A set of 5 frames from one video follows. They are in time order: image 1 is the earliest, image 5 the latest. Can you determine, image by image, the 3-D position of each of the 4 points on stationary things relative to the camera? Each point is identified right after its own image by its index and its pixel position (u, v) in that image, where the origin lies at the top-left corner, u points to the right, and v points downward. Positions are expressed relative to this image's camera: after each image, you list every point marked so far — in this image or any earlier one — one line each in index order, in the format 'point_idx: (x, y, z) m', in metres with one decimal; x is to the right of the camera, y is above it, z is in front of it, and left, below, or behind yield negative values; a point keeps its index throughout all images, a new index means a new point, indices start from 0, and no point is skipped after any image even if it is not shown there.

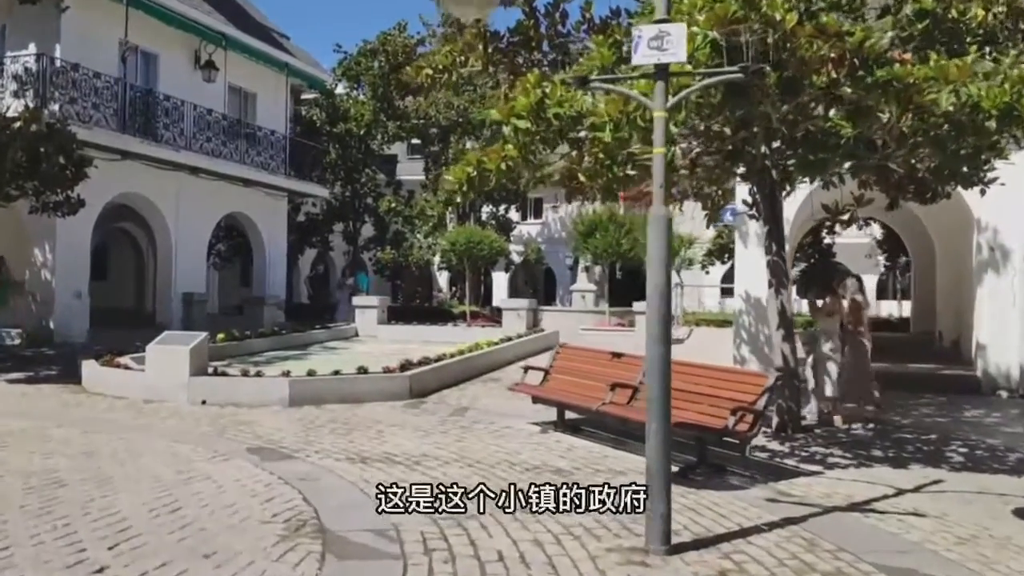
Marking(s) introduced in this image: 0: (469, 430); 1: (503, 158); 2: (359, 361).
0: (-0.5, -1.6, +10.1) m
1: (-0.1, +1.4, +9.7) m
2: (-2.7, -1.3, +15.8) m
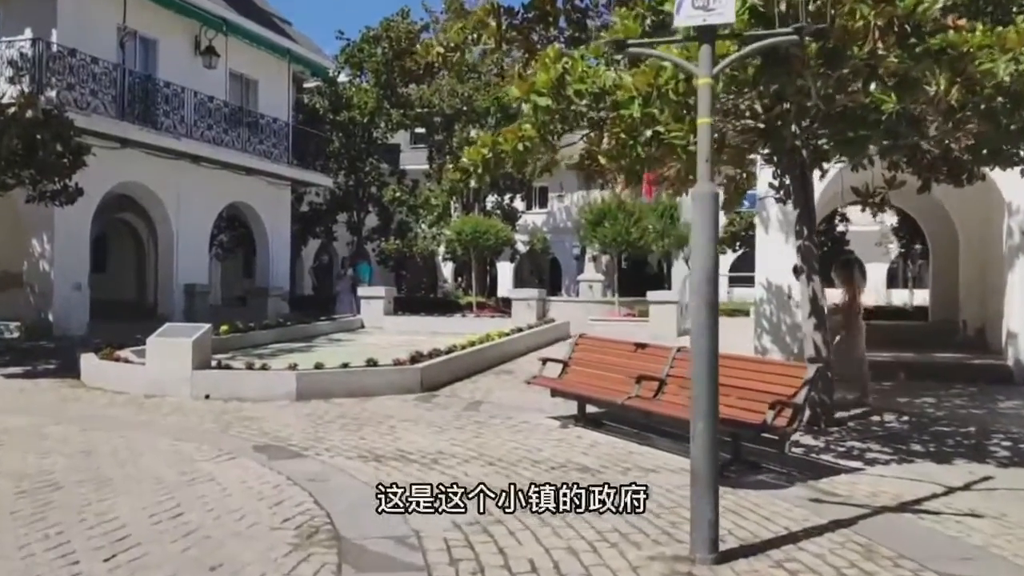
0: (-0.3, -1.4, +9.6) m
1: (+0.1, +1.5, +9.2) m
2: (-2.4, -1.1, +15.4) m
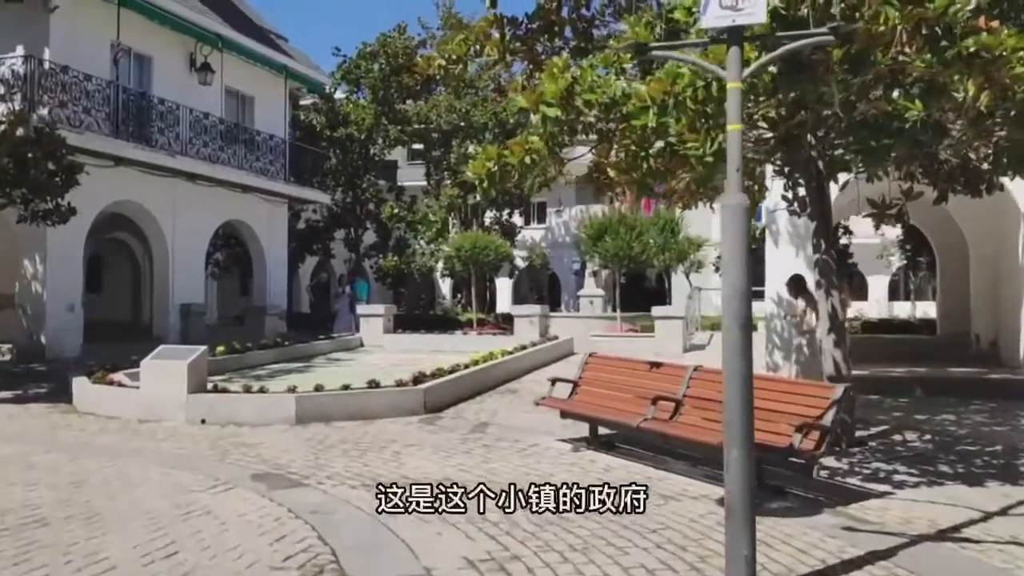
0: (-0.2, -1.6, +9.2) m
1: (+0.2, +1.4, +8.9) m
2: (-2.4, -1.4, +15.0) m
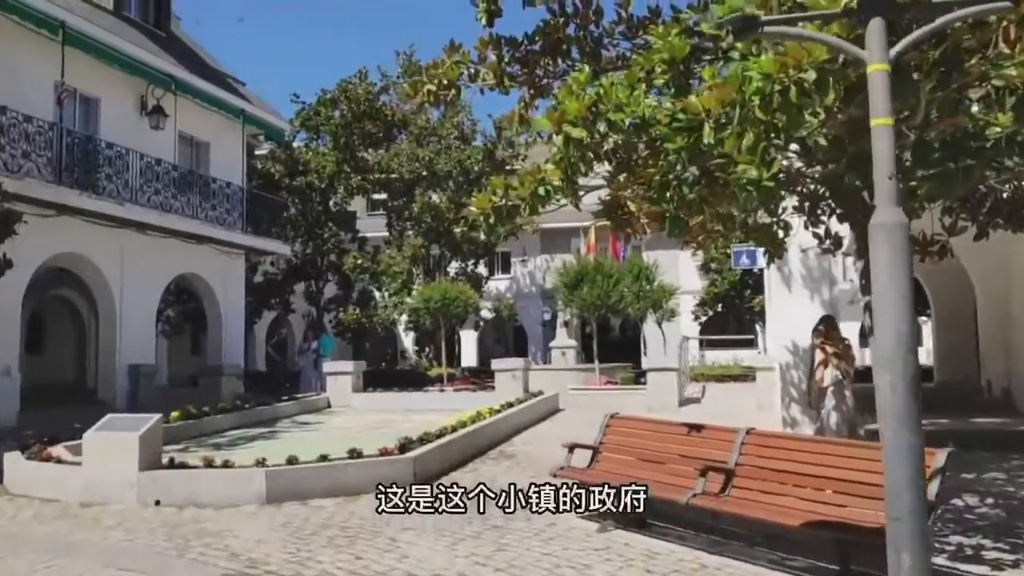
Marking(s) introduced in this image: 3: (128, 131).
0: (-0.1, -2.1, +7.8) m
1: (+0.2, +0.9, +7.7) m
2: (-2.5, -2.2, +13.5) m
3: (-8.3, +3.4, +19.8) m
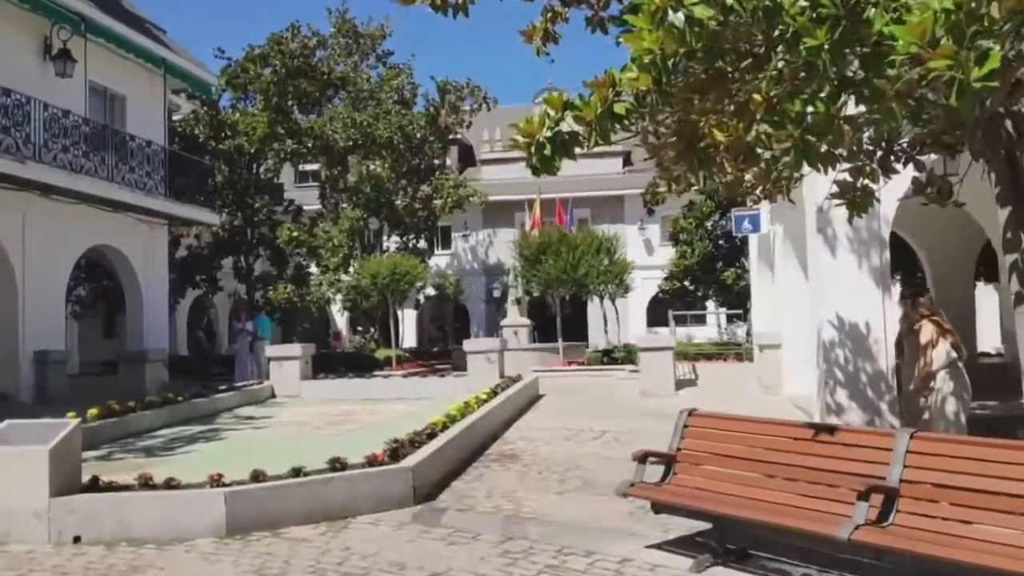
0: (+0.3, -1.8, +5.8) m
1: (+0.6, +1.2, +5.6) m
2: (-2.6, -1.9, +11.2) m
3: (-8.9, +3.9, +16.8) m
